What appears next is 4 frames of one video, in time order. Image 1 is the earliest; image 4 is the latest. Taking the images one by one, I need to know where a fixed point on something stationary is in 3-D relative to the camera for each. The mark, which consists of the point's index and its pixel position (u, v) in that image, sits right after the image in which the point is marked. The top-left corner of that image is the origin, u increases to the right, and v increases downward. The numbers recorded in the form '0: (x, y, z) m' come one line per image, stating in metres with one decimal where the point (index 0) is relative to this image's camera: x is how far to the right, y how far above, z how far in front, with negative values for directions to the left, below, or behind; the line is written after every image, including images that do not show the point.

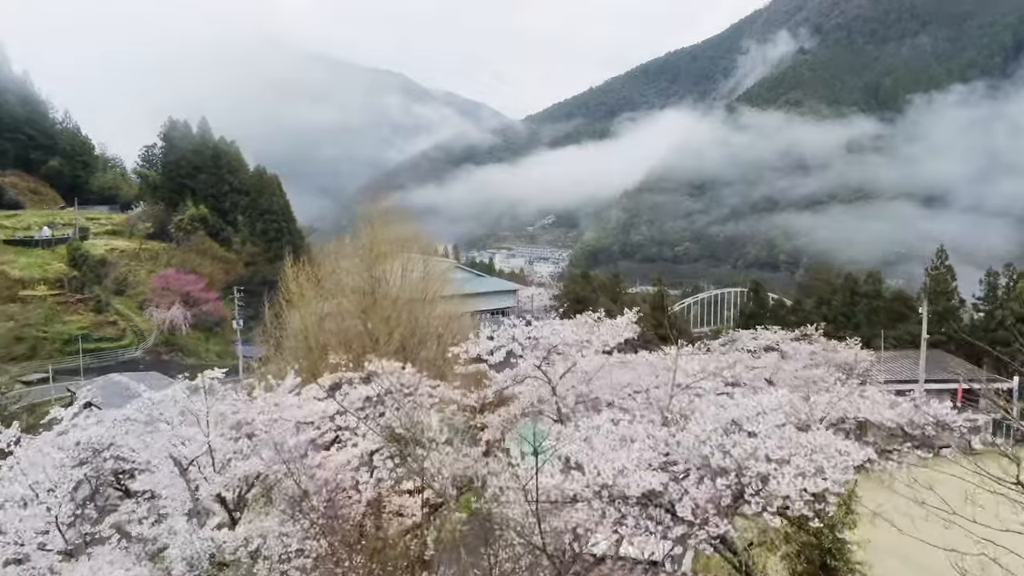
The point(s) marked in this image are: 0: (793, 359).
0: (+5.4, -1.4, +14.3) m
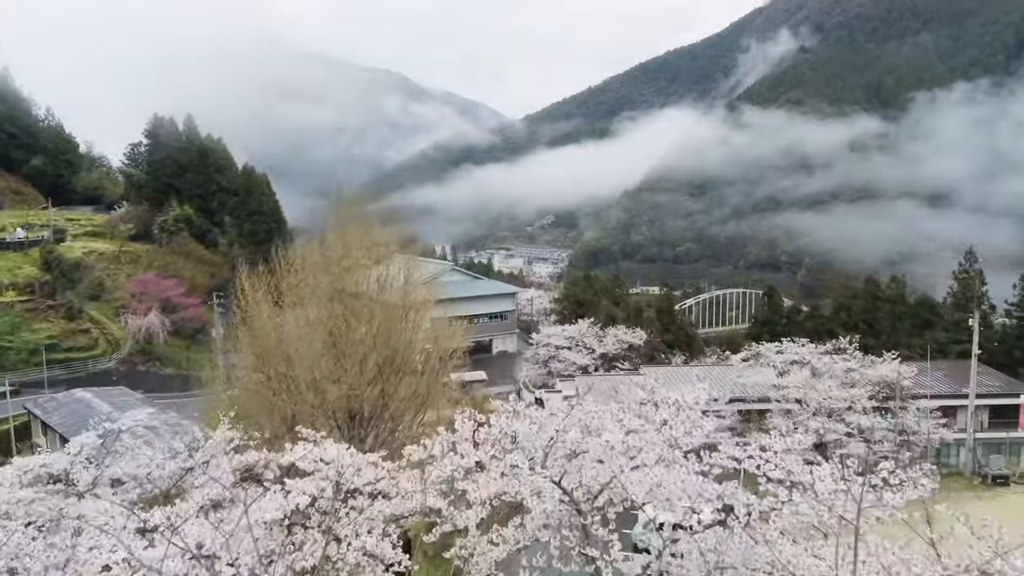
0: (+5.4, -1.5, +12.8) m
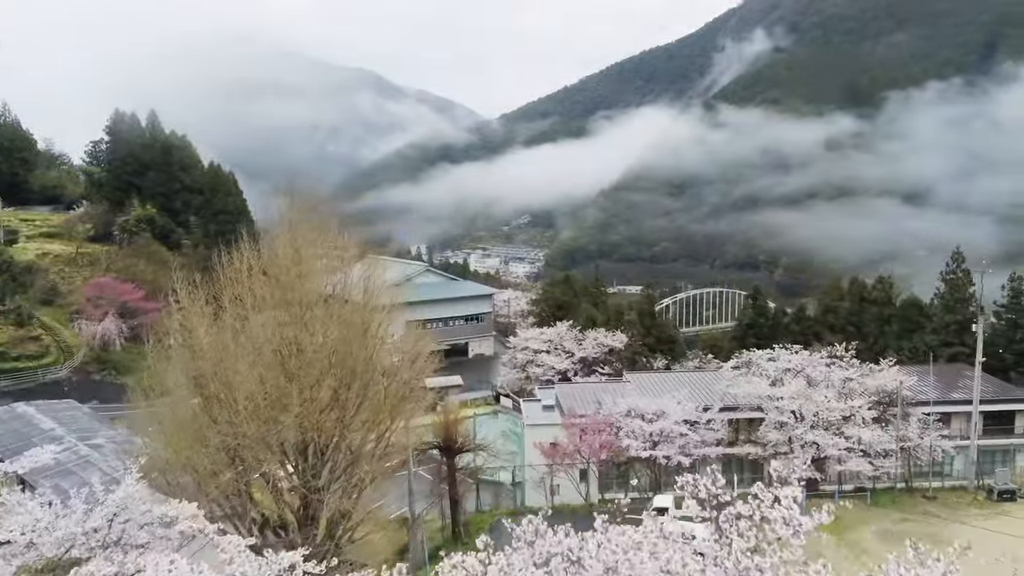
0: (+5.0, -1.6, +12.0) m
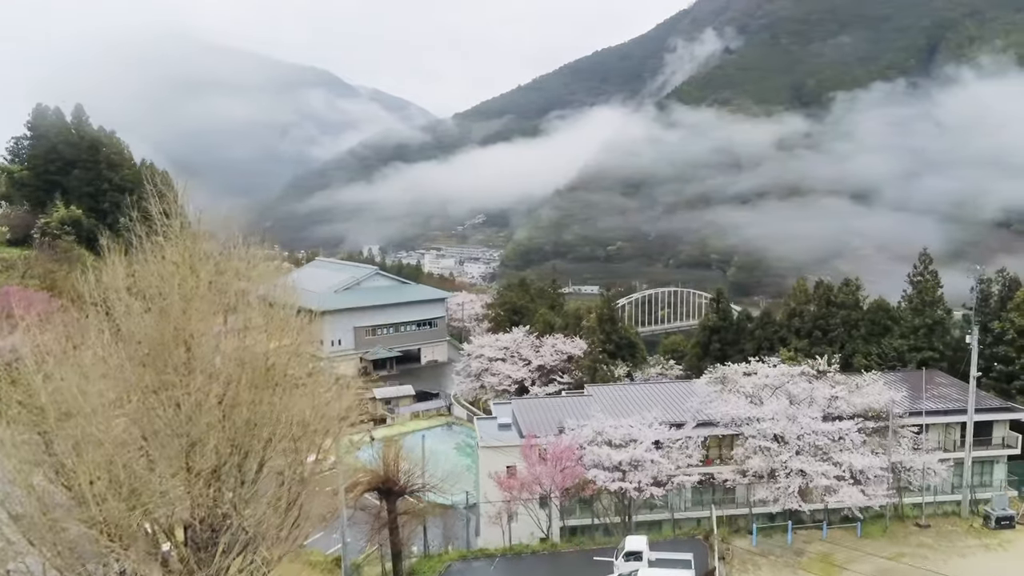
0: (+4.3, -1.7, +10.9) m
